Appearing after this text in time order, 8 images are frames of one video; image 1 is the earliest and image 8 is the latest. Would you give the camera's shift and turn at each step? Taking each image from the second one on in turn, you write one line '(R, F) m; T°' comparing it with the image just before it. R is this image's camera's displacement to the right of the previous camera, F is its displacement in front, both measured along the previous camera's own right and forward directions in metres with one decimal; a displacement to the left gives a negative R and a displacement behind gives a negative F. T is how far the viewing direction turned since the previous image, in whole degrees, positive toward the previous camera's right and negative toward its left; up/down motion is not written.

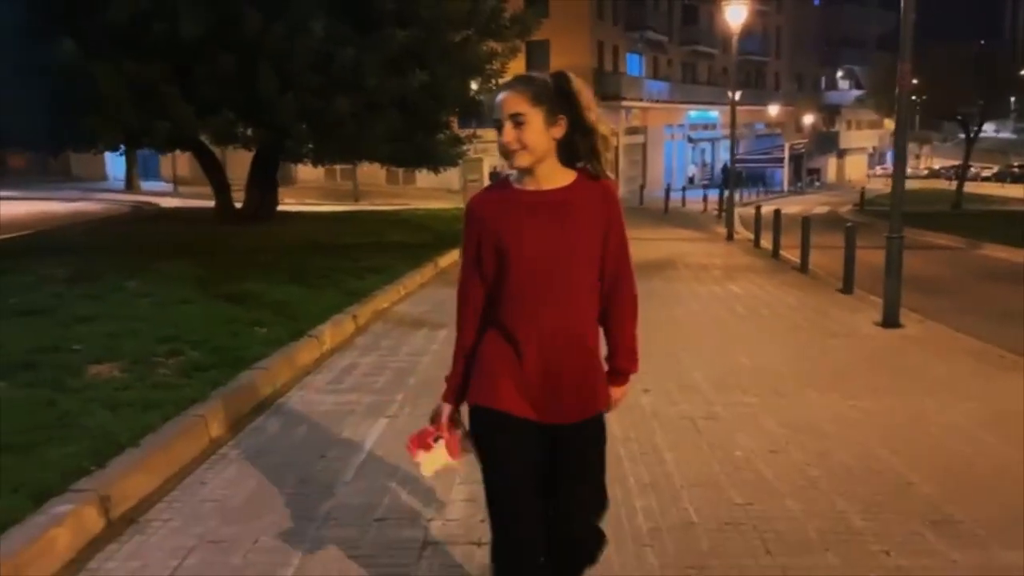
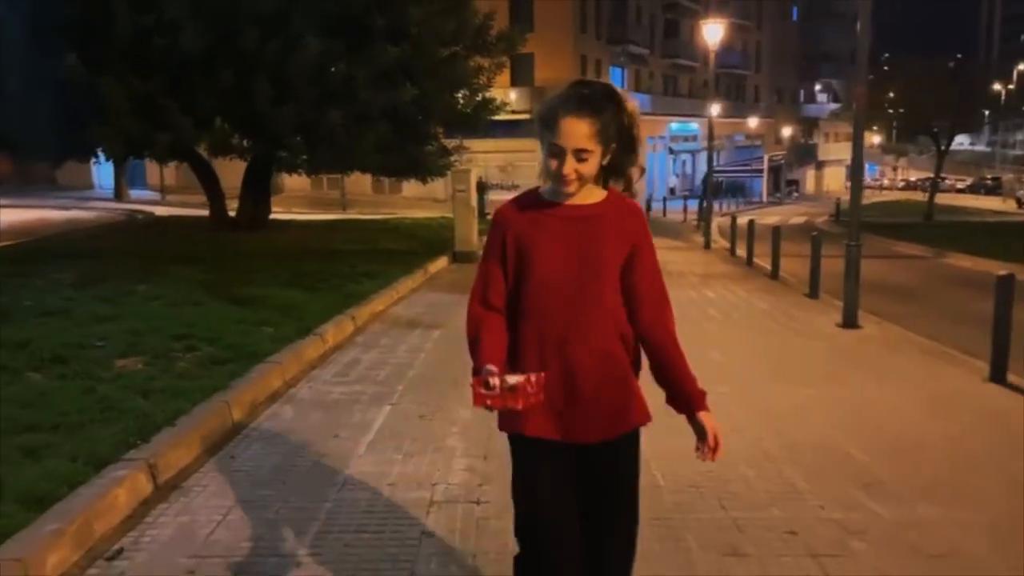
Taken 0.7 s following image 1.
(-0.1, -0.8) m; +1°
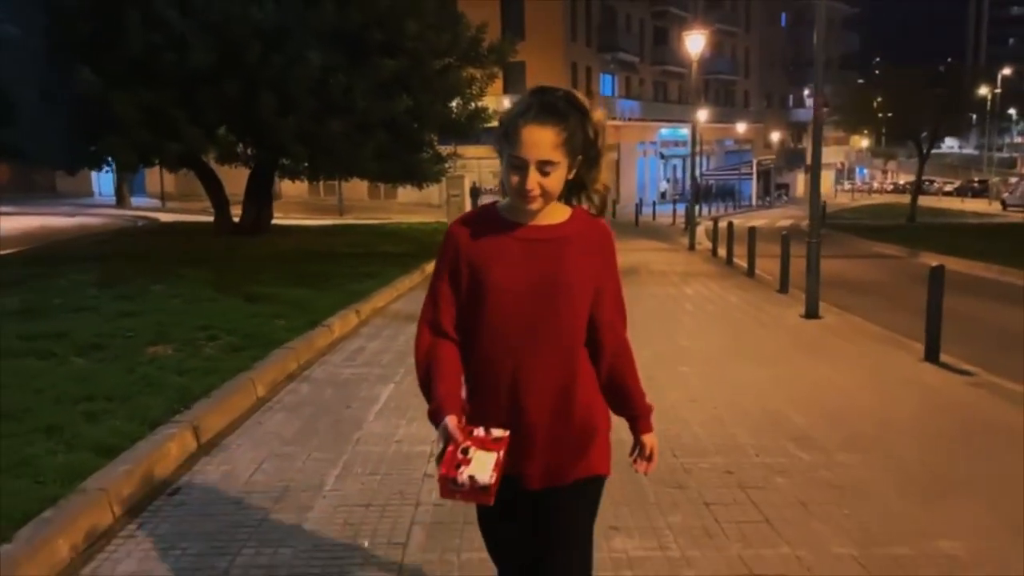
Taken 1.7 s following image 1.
(+0.1, -1.0) m; 0°
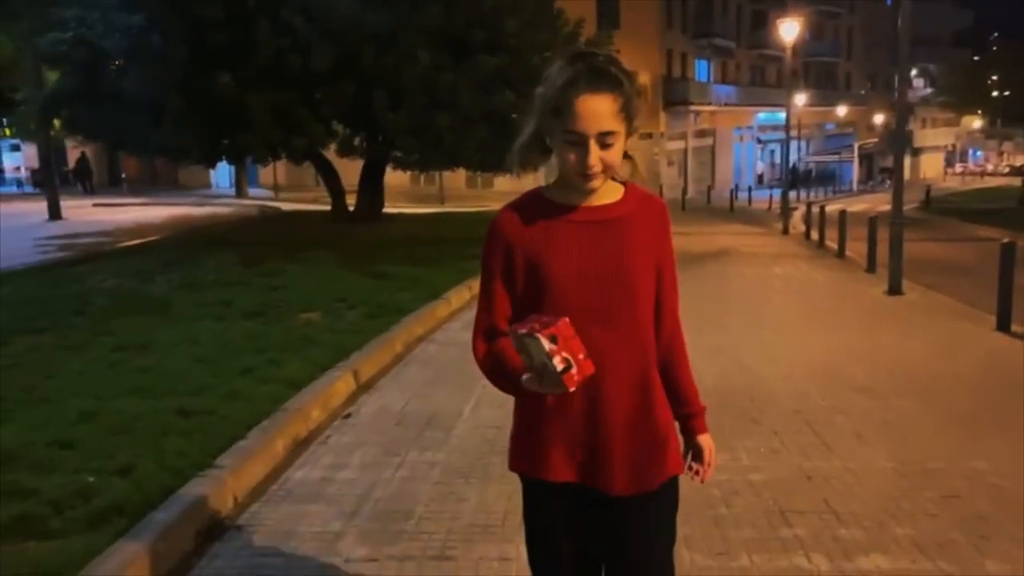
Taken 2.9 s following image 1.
(-0.1, -1.3) m; -6°
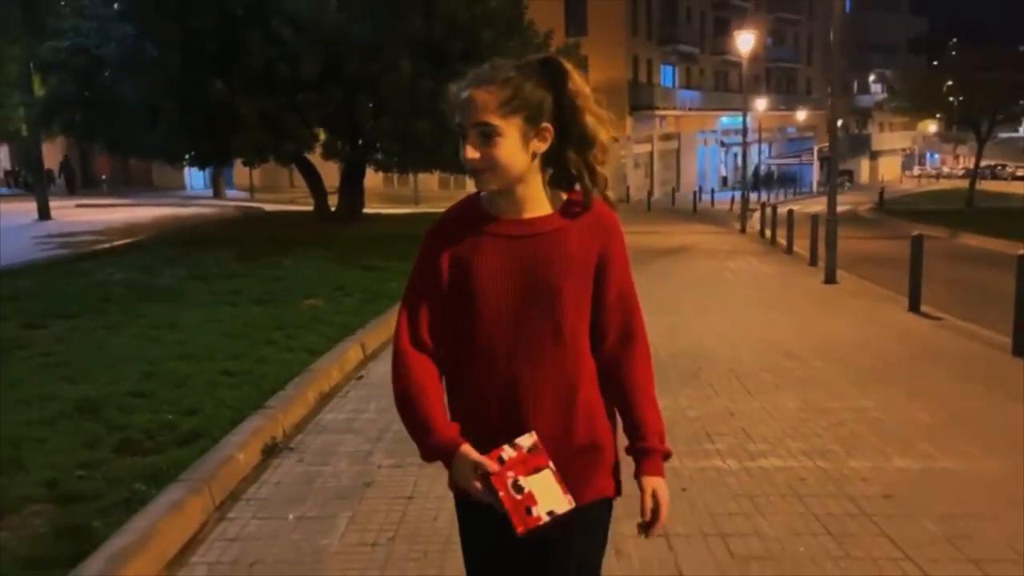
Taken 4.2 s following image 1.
(-0.1, -1.5) m; +2°
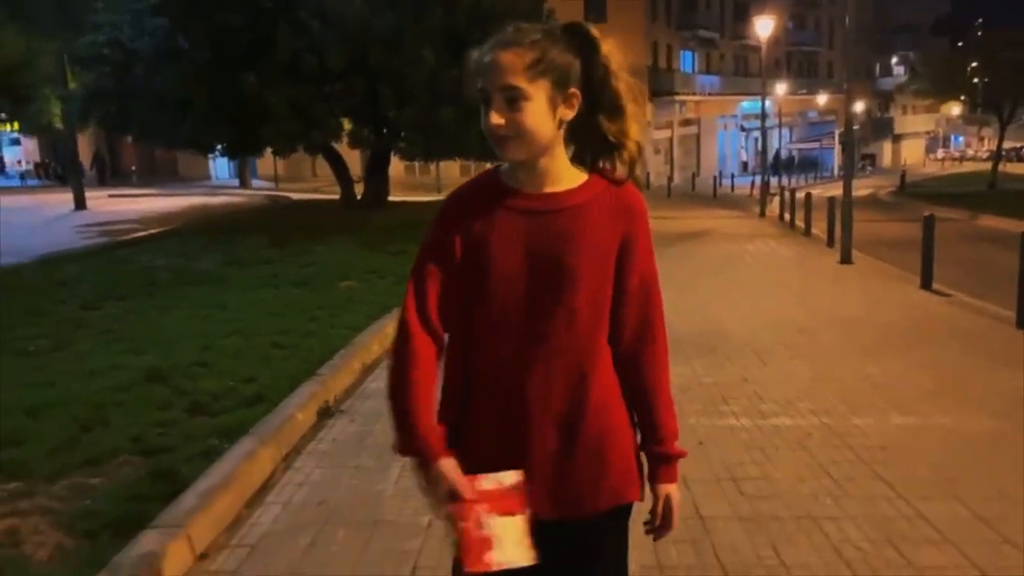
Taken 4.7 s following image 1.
(-0.1, -0.6) m; -1°
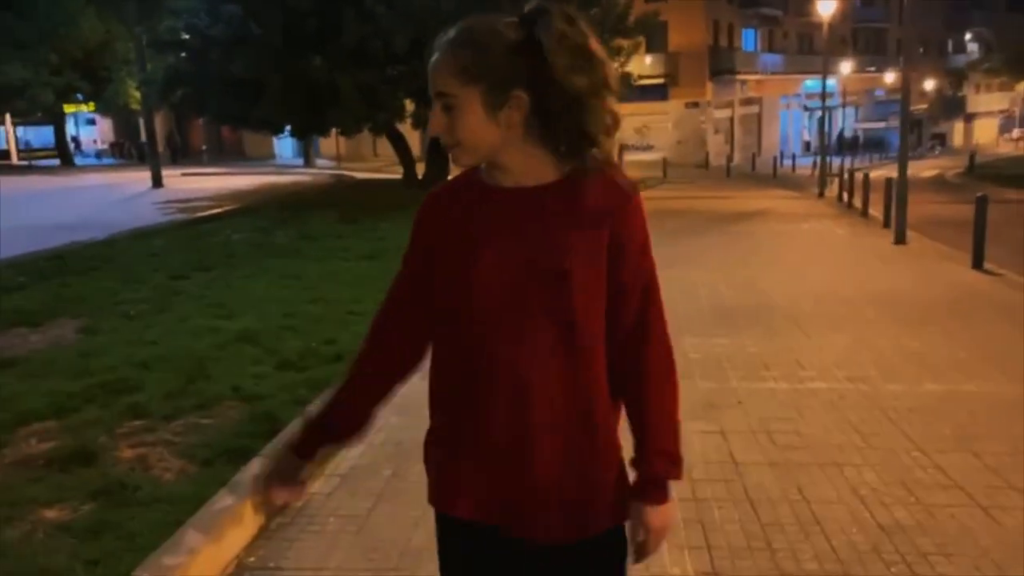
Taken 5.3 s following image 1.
(0.0, -0.6) m; -4°
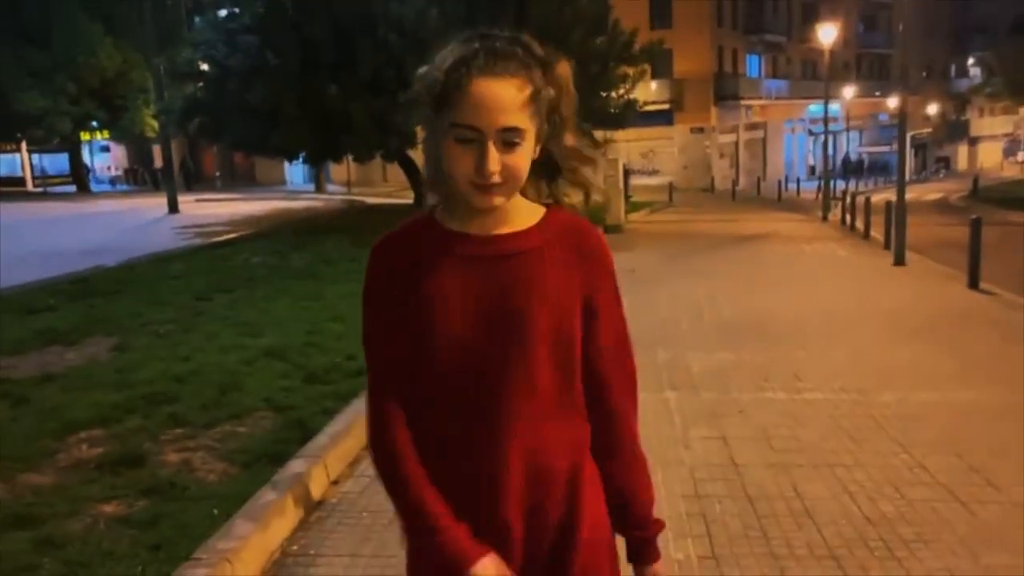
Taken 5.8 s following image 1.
(-0.1, -0.5) m; 0°
